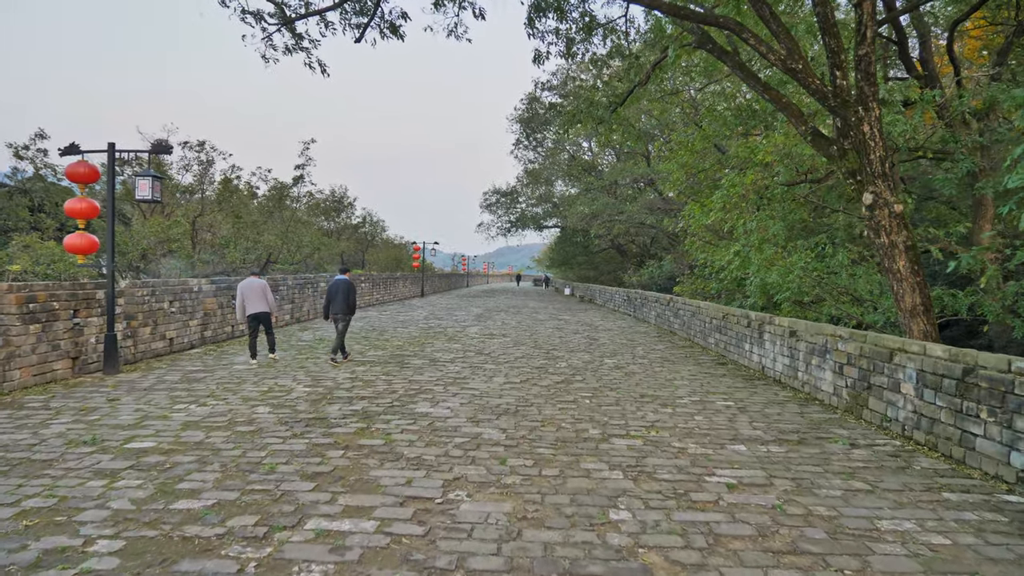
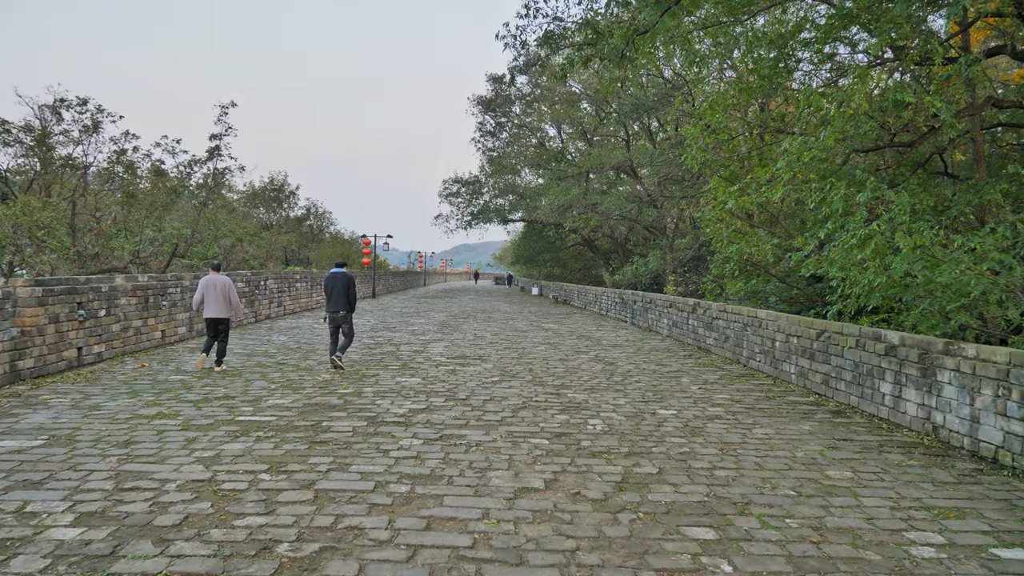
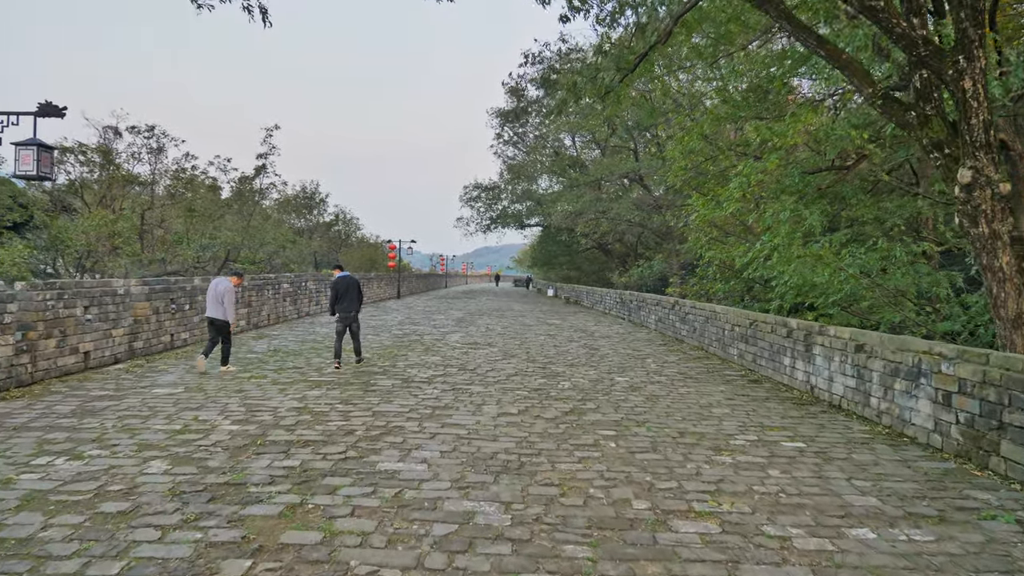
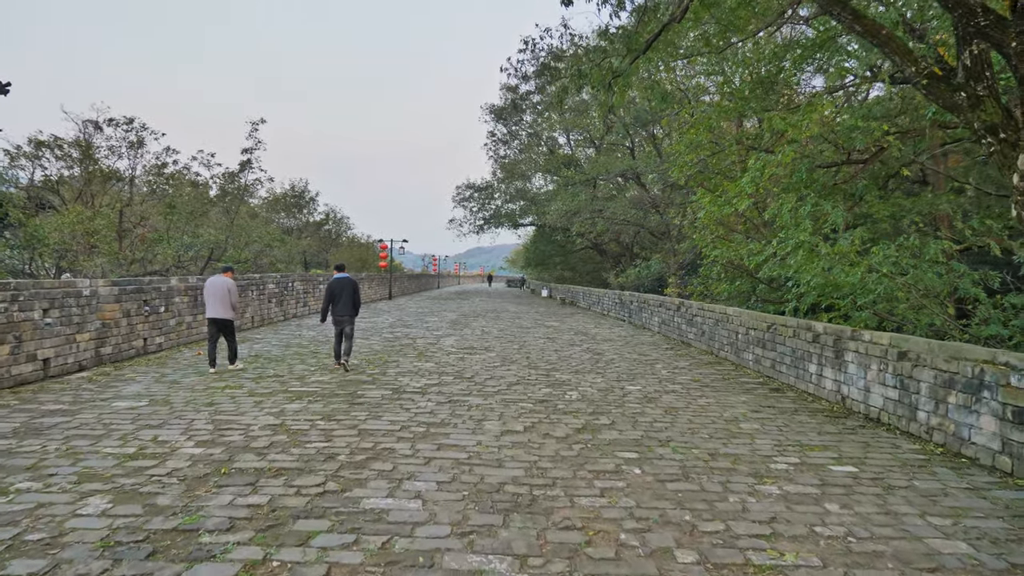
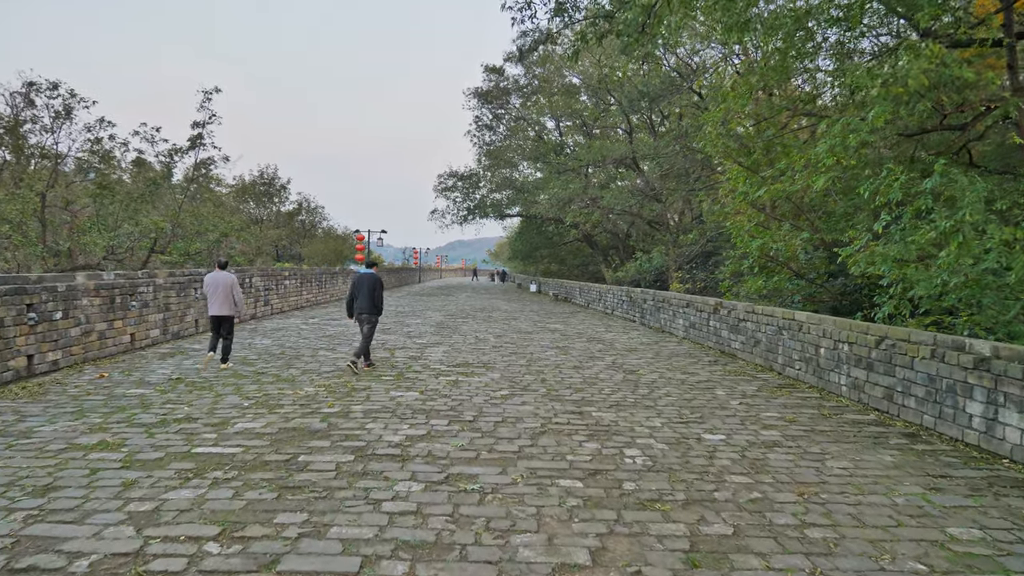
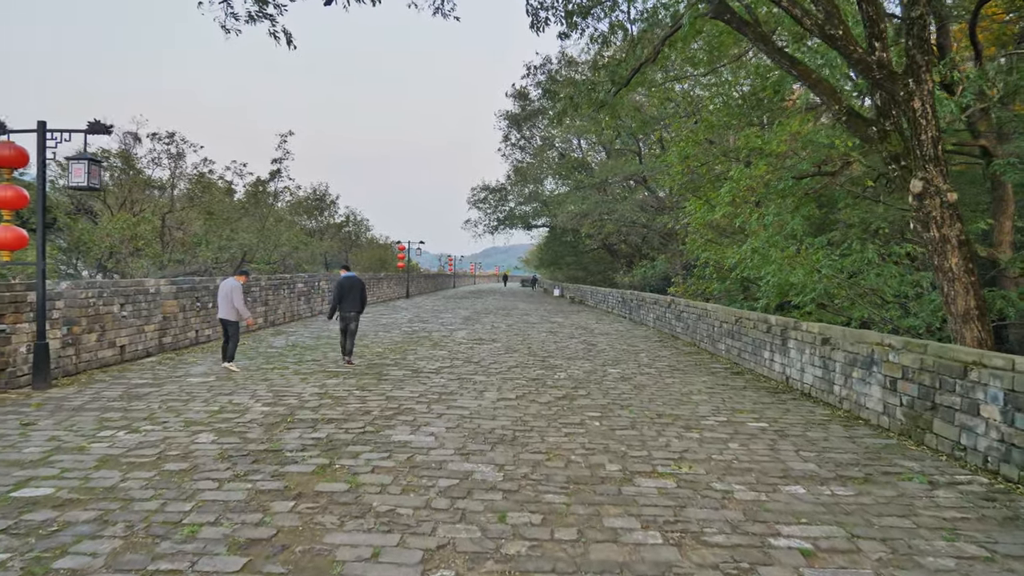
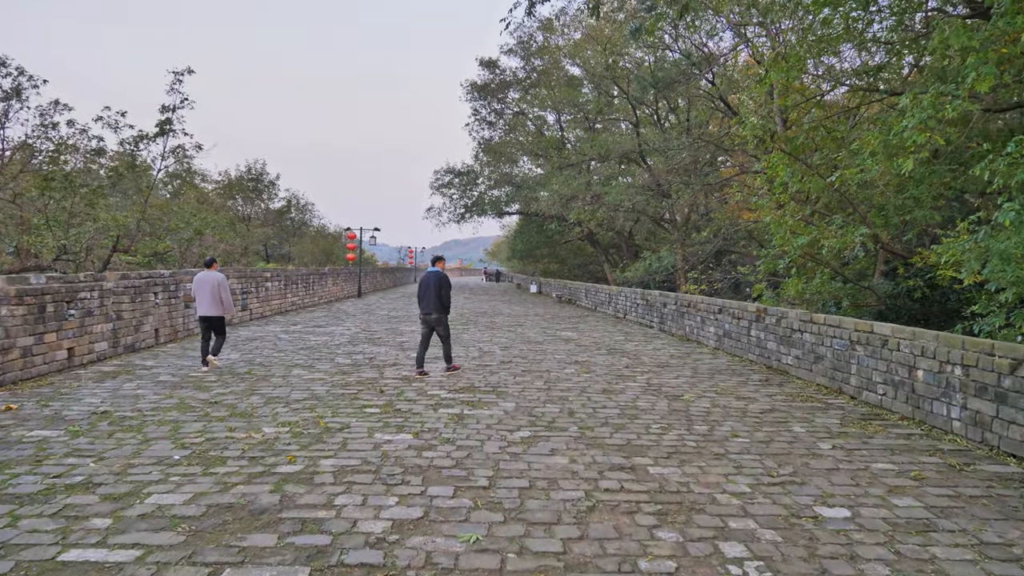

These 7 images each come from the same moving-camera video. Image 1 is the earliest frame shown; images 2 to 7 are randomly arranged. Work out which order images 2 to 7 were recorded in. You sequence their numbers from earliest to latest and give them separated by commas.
6, 3, 4, 2, 5, 7
